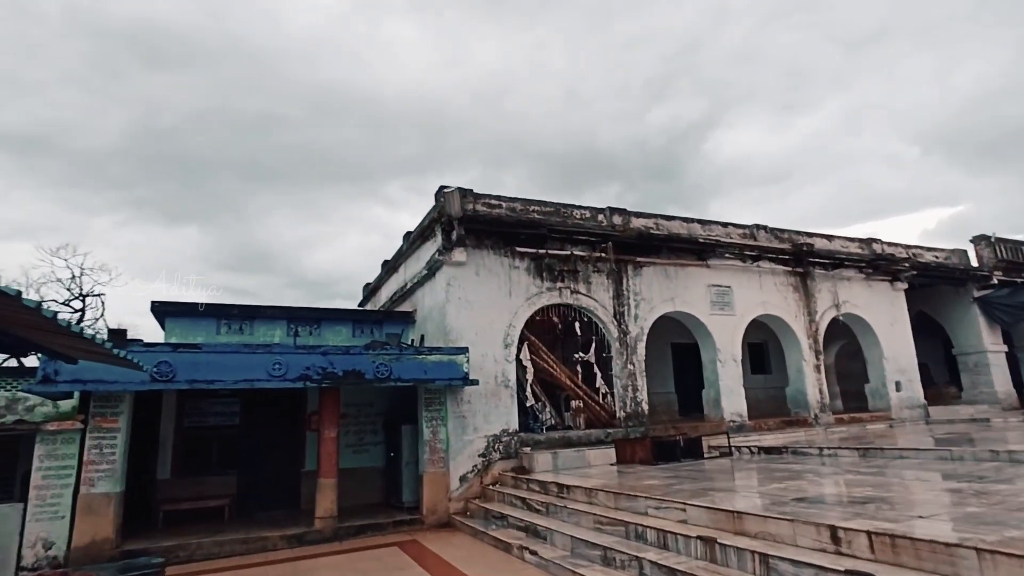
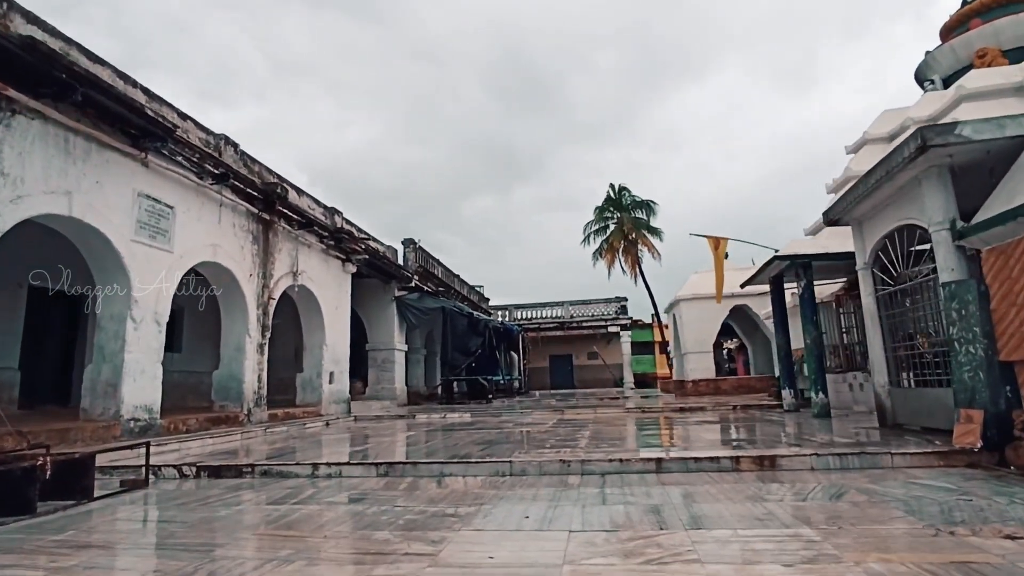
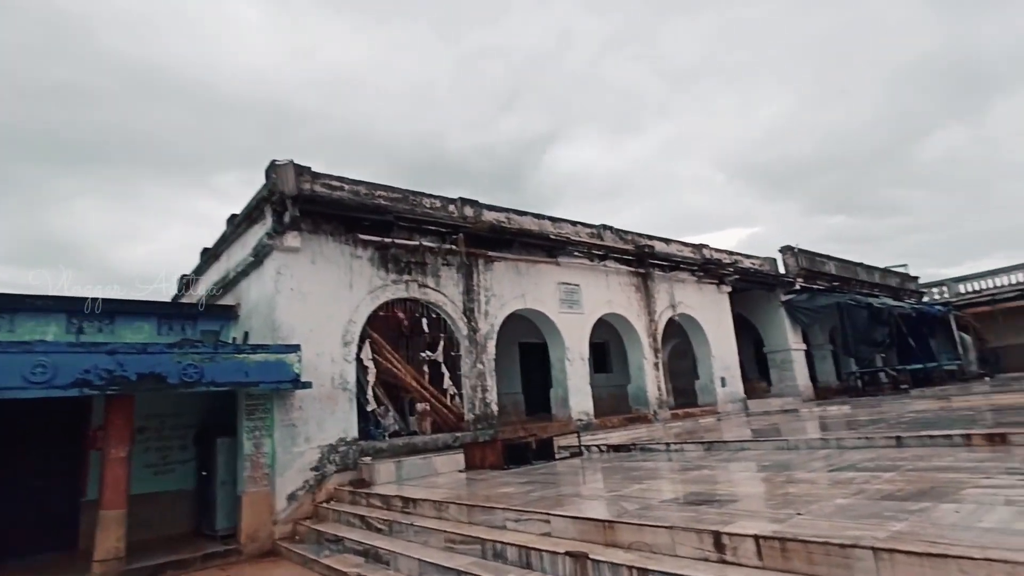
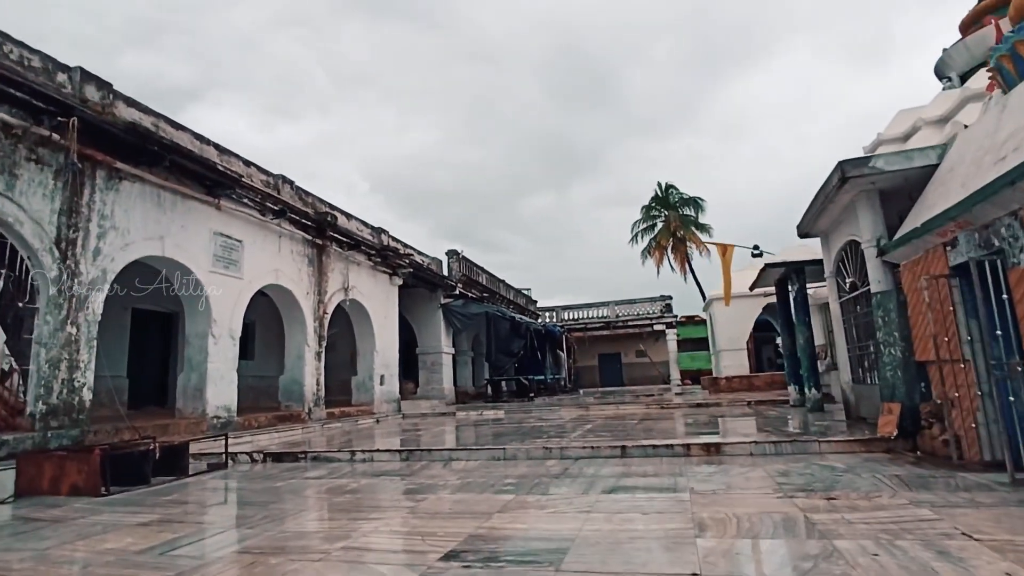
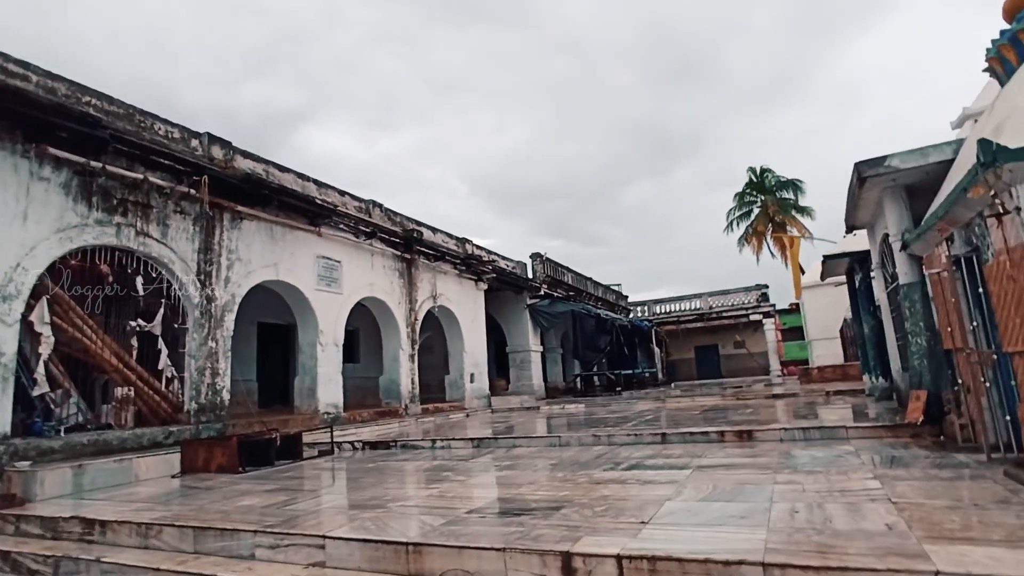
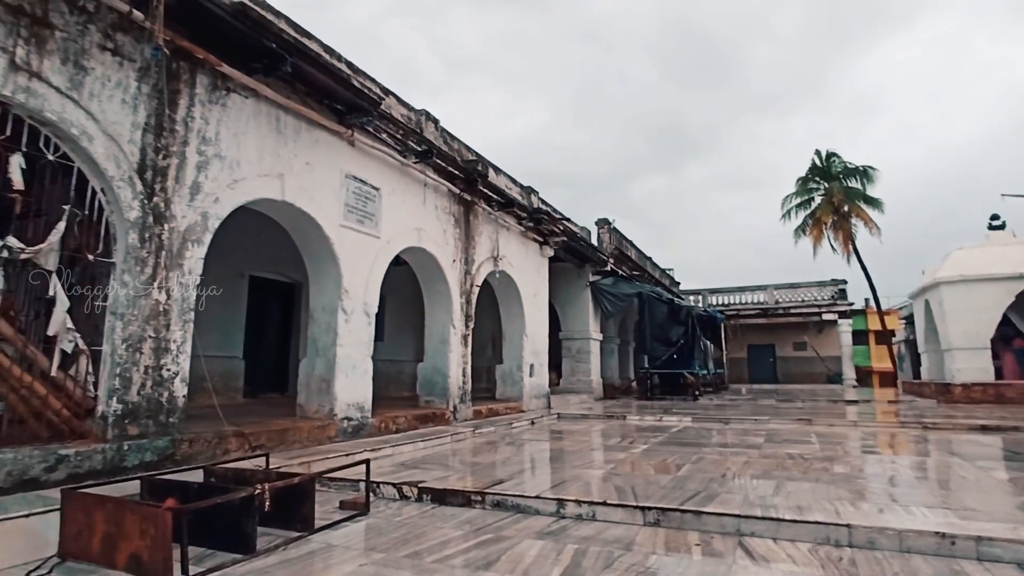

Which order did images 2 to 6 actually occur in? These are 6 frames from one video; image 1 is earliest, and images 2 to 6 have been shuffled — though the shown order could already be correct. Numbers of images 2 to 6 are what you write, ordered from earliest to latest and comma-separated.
3, 5, 4, 2, 6
